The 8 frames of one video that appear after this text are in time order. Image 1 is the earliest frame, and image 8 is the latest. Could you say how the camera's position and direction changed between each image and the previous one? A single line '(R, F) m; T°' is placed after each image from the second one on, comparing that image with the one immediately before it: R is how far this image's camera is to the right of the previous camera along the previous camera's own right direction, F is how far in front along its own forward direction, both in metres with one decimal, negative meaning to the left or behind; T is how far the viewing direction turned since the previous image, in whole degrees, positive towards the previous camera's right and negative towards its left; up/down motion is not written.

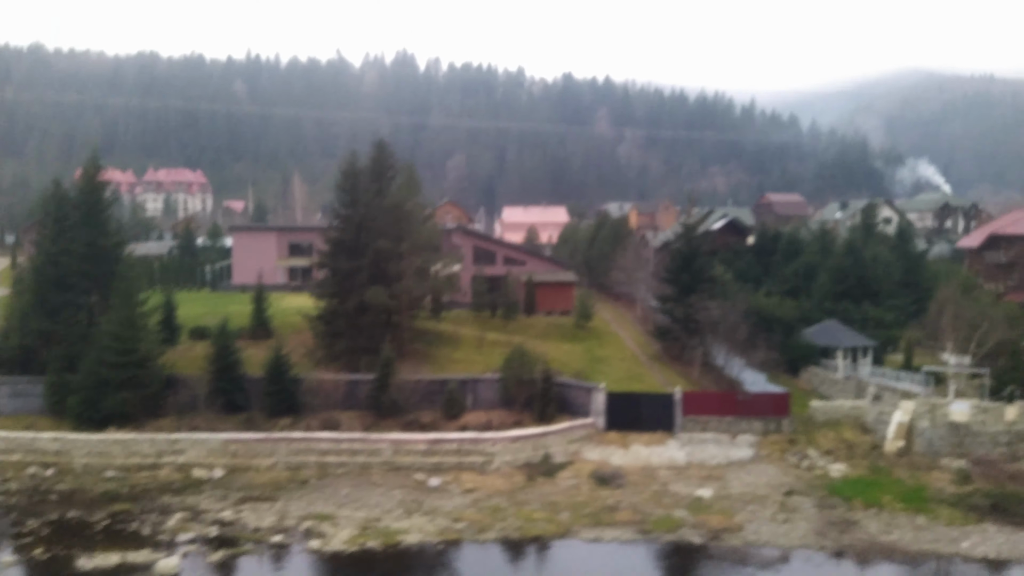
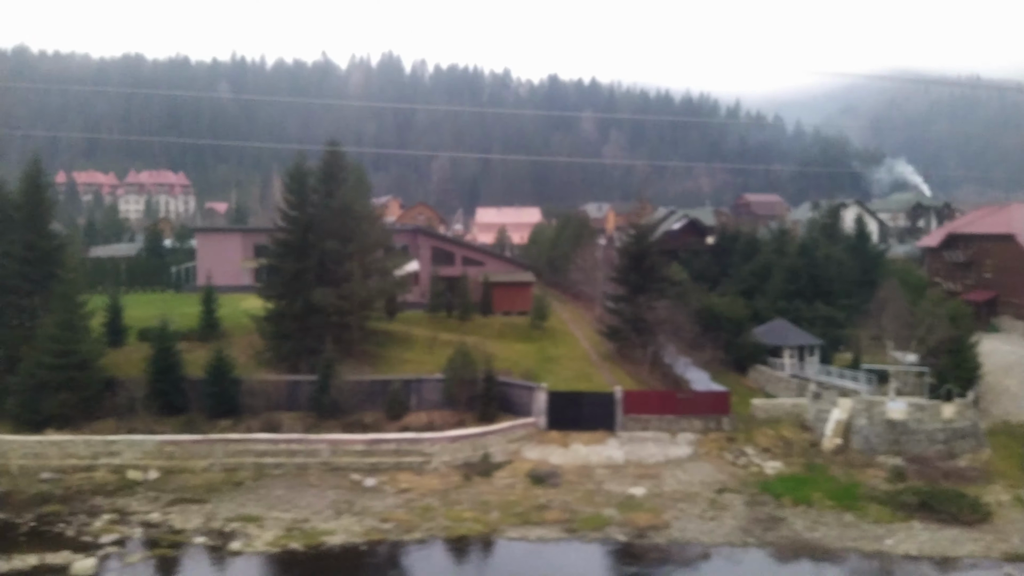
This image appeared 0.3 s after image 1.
(+0.5, 0.0) m; +1°
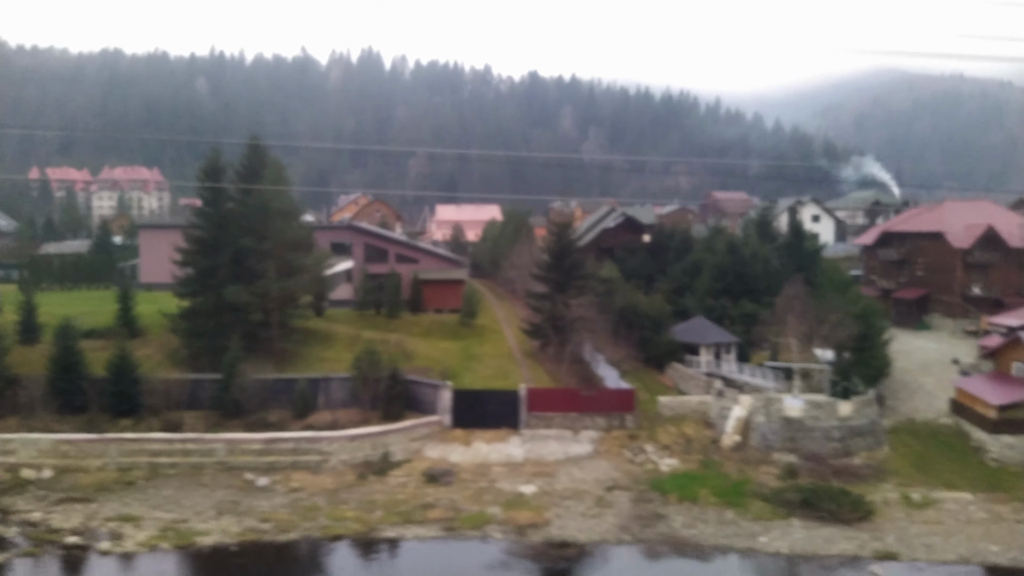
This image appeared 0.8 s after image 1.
(+0.9, 0.0) m; +1°
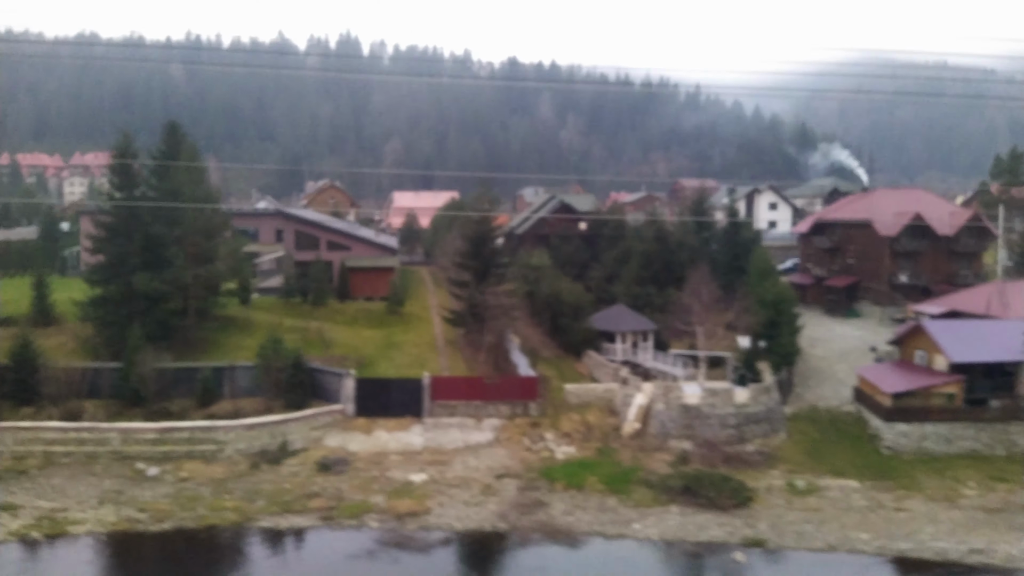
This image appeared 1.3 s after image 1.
(+0.9, 0.0) m; +1°
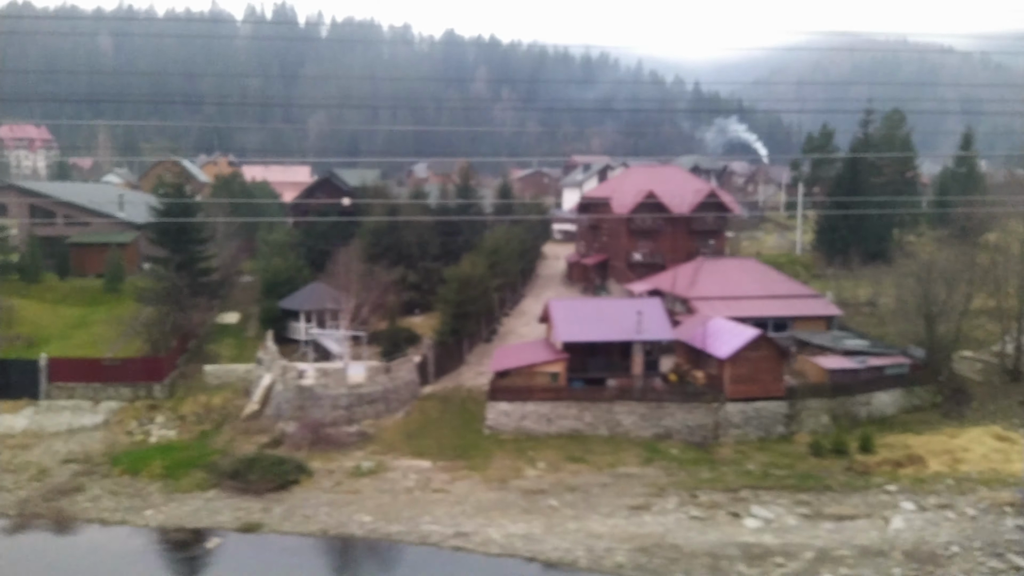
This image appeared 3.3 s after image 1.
(+3.7, +0.1) m; +2°
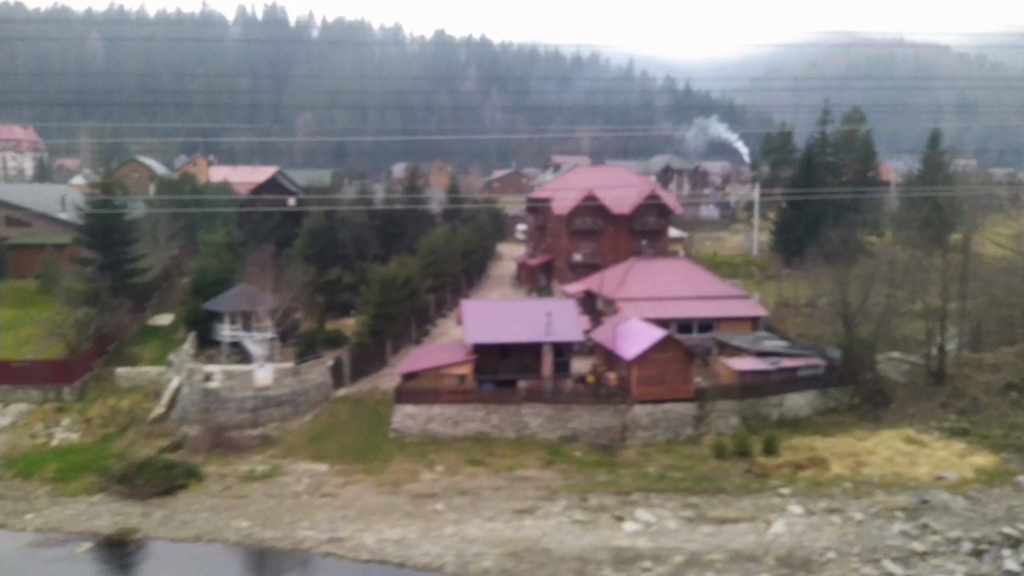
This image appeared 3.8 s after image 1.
(+0.9, +0.1) m; 0°
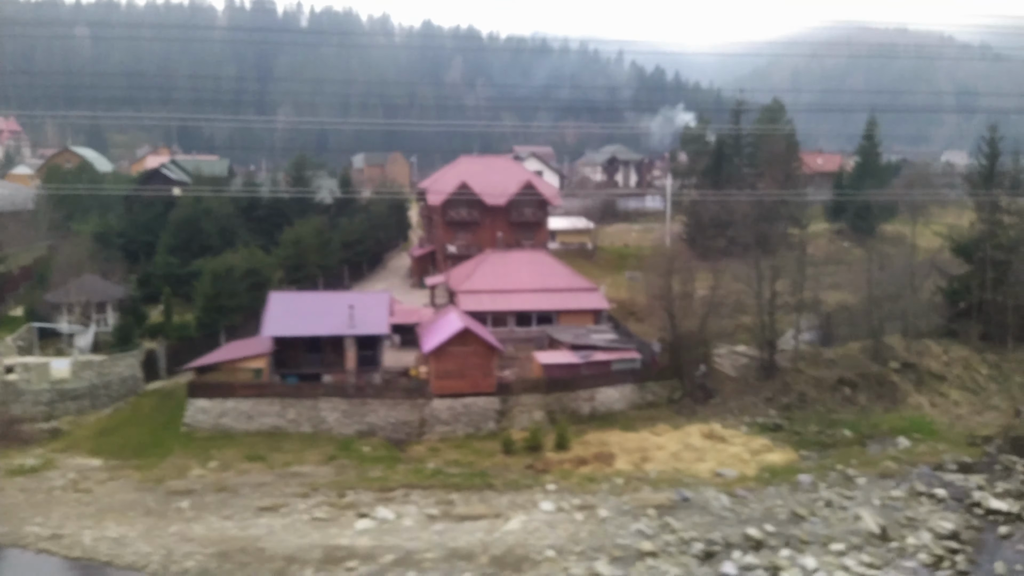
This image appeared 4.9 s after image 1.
(+2.0, +0.1) m; -1°
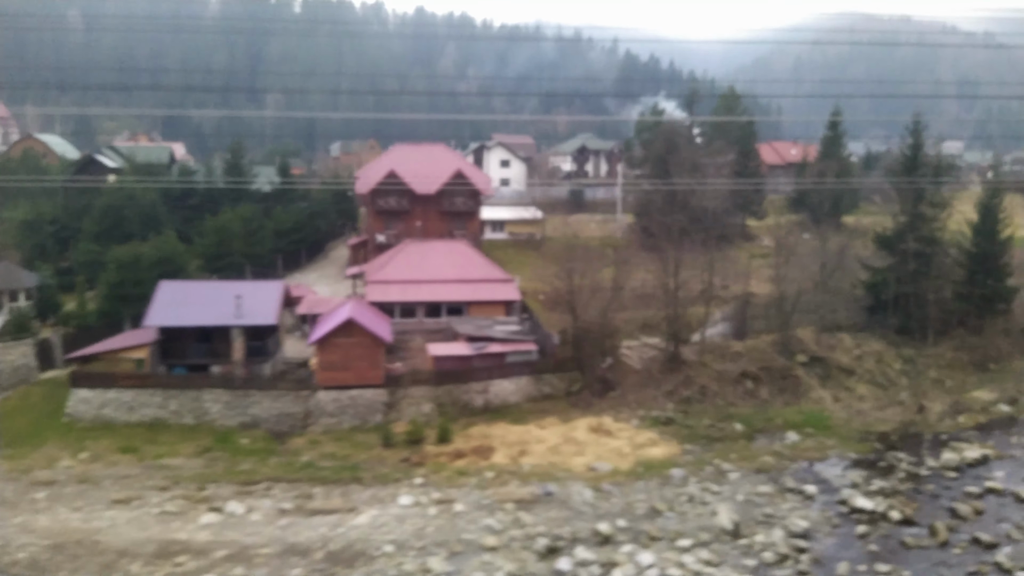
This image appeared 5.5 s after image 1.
(+1.1, +0.1) m; 0°
